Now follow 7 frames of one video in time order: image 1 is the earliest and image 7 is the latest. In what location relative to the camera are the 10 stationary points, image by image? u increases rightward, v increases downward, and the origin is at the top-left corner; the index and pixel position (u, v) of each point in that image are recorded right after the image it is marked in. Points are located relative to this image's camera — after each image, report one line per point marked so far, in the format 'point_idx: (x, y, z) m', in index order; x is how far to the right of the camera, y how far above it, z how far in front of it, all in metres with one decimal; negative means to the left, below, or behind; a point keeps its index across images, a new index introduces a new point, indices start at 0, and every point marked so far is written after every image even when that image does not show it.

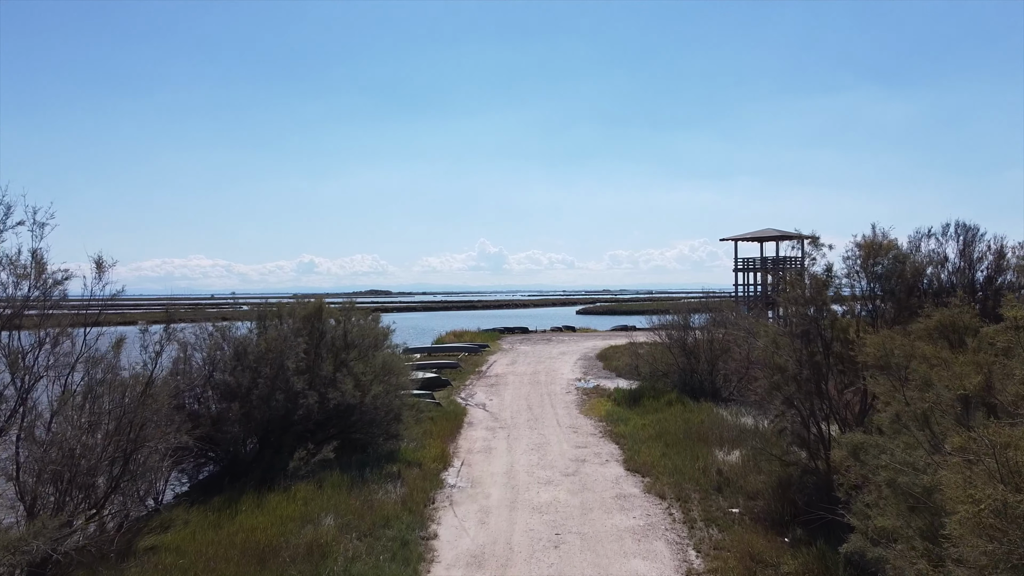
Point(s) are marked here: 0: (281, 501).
0: (-3.3, -3.1, +8.5) m
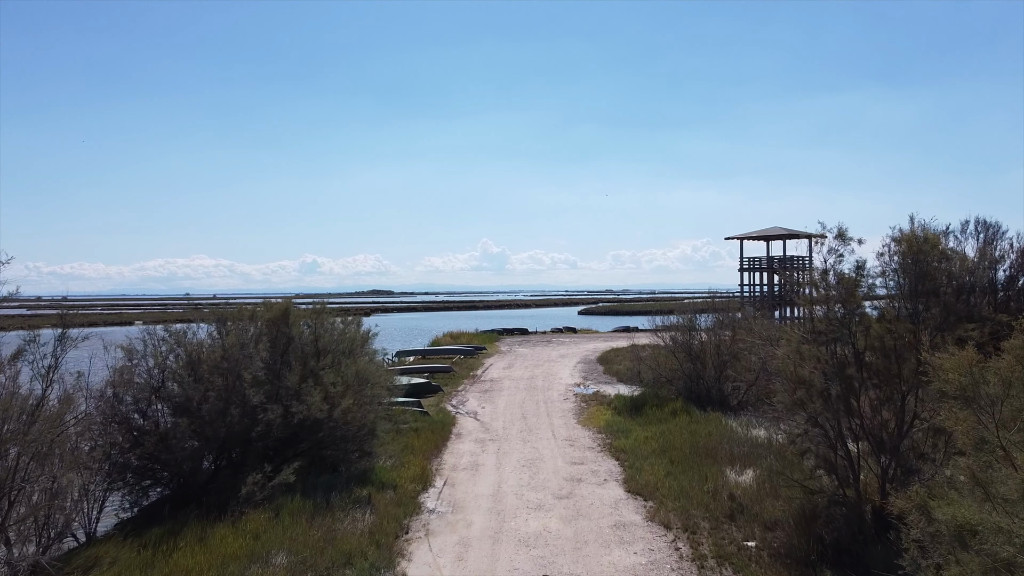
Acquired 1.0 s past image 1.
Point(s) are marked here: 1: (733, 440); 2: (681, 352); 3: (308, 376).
0: (-3.6, -3.1, +7.4) m
1: (+4.5, -3.2, +12.1) m
2: (+4.8, -1.8, +16.7) m
3: (-3.5, -1.5, +10.0) m
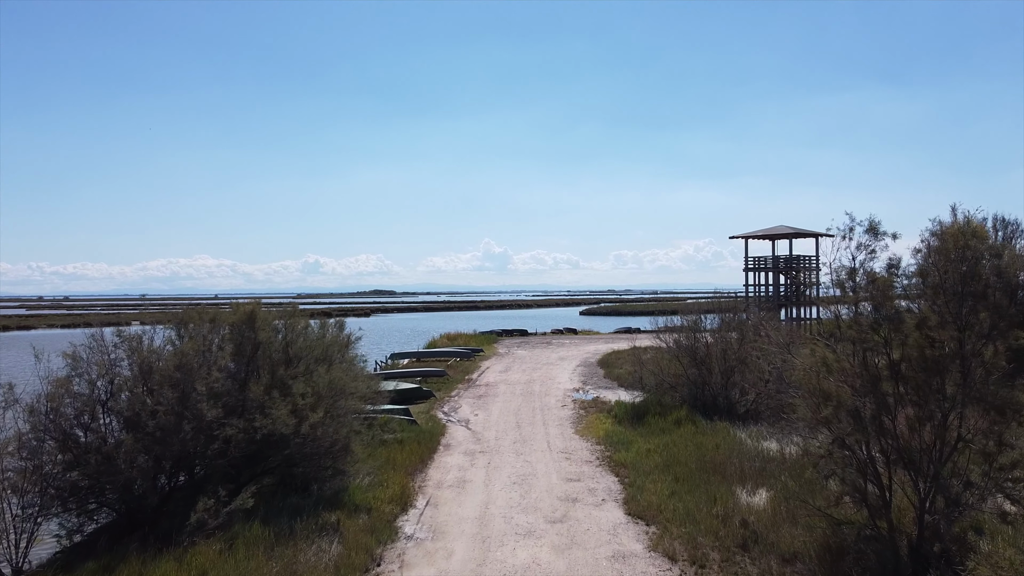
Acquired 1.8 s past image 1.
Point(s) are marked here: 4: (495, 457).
0: (-3.8, -3.1, +6.5) m
1: (+4.4, -3.2, +11.1) m
2: (+4.7, -1.9, +15.7) m
3: (-3.7, -1.5, +9.1) m
4: (-0.4, -3.5, +12.1) m
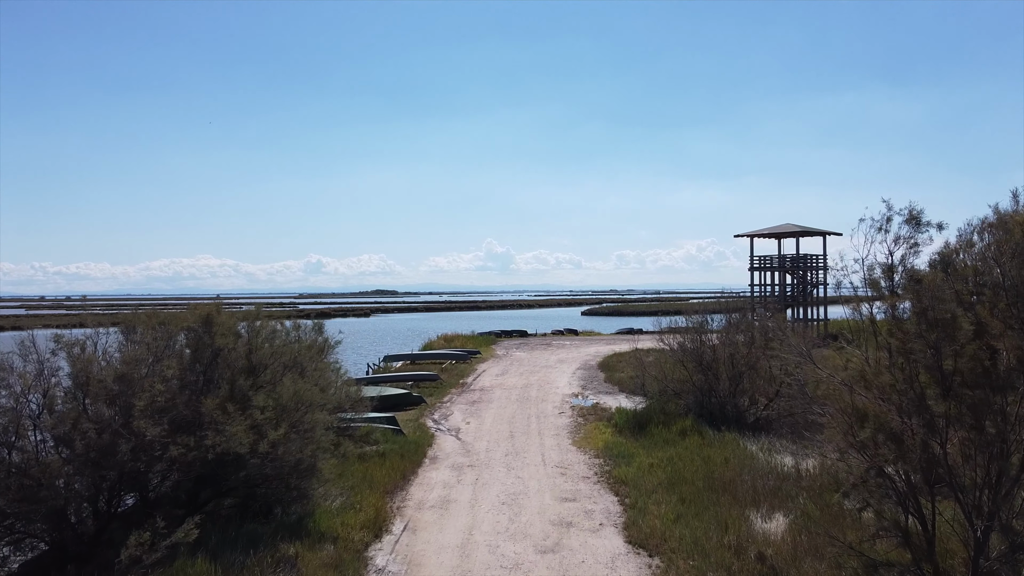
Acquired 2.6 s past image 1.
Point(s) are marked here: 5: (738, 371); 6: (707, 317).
0: (-4.0, -3.1, +5.5) m
1: (+4.2, -3.2, +10.1) m
2: (+4.5, -1.9, +14.7) m
3: (-3.9, -1.5, +8.1) m
4: (-0.5, -3.5, +11.1) m
5: (+5.4, -2.0, +14.0) m
6: (+5.0, -0.7, +15.0) m
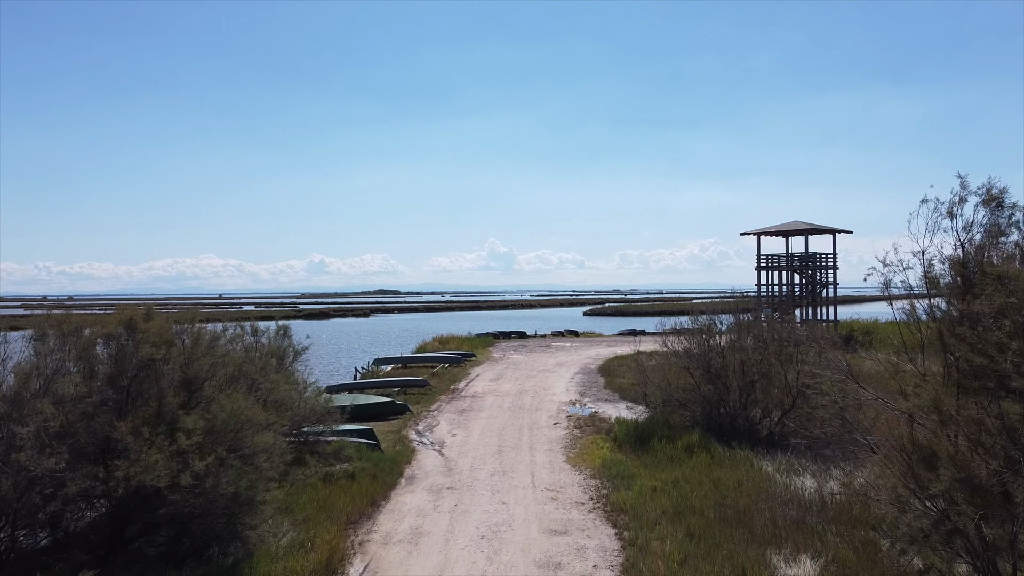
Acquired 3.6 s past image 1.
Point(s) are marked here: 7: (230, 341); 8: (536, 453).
0: (-4.2, -3.1, +4.2) m
1: (+3.9, -3.2, +8.8) m
2: (+4.2, -1.9, +13.4) m
3: (-4.1, -1.5, +6.9) m
4: (-0.8, -3.5, +9.9) m
5: (+5.1, -2.0, +12.7) m
6: (+4.7, -0.7, +13.7) m
7: (-4.3, -0.8, +9.1) m
8: (+0.5, -3.5, +12.5) m
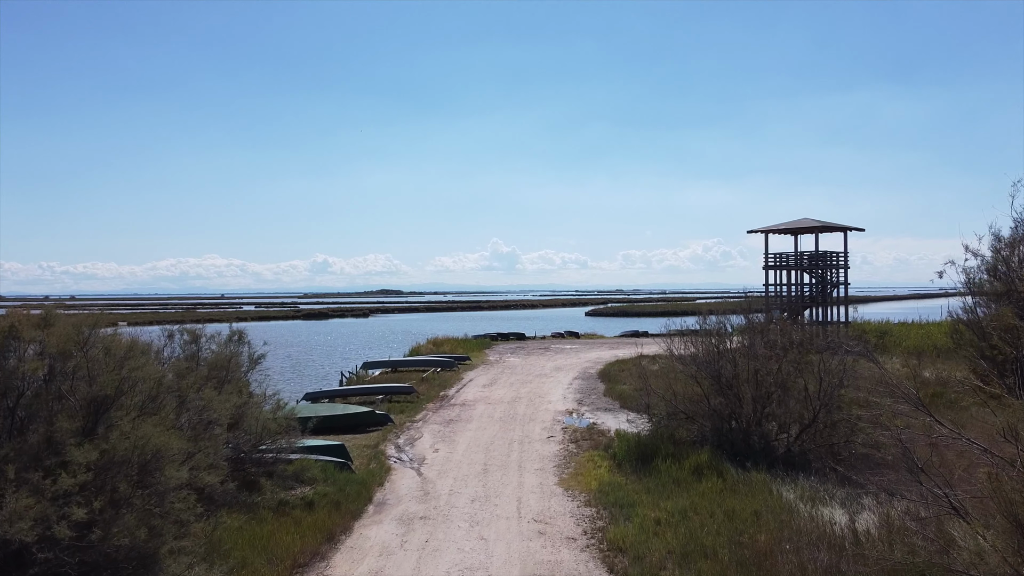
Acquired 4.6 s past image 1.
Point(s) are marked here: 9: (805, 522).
0: (-4.5, -3.1, +2.9) m
1: (+3.6, -3.2, +7.5) m
2: (+4.0, -1.9, +12.0) m
3: (-4.4, -1.5, +5.5) m
4: (-1.1, -3.5, +8.5) m
5: (+4.9, -2.0, +11.3) m
6: (+4.5, -0.7, +12.3) m
7: (-4.6, -0.8, +7.7) m
8: (+0.3, -3.5, +11.1) m
9: (+4.0, -3.2, +8.1) m
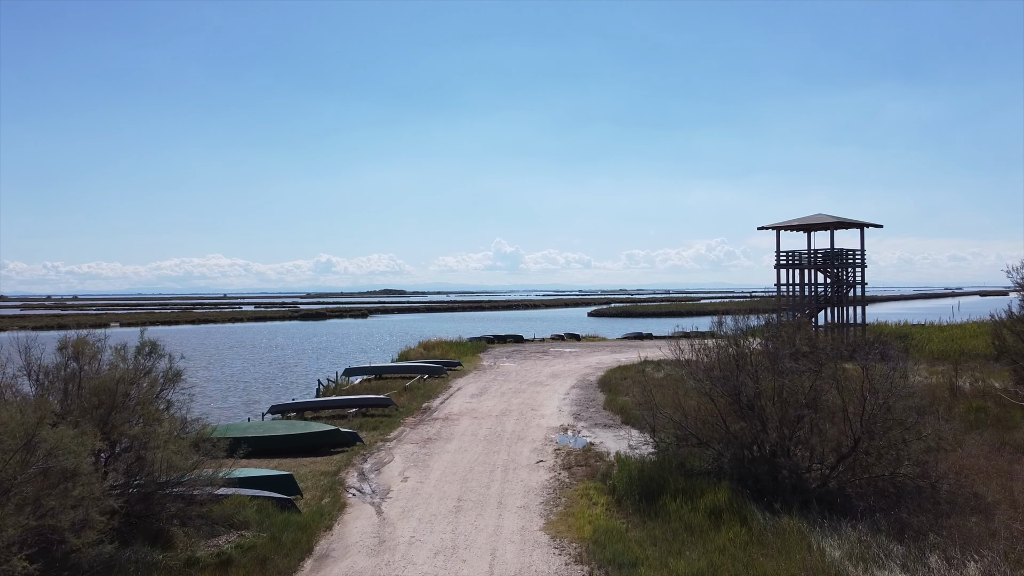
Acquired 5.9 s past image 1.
0: (-4.9, -3.1, +1.1) m
1: (+3.3, -3.2, +5.5) m
2: (+3.7, -1.9, +10.1) m
3: (-4.8, -1.5, +3.7) m
4: (-1.4, -3.5, +6.7) m
5: (+4.5, -2.0, +9.4) m
6: (+4.1, -0.8, +10.4) m
7: (-4.9, -0.8, +5.9) m
8: (-0.1, -3.5, +9.2) m
9: (+3.7, -3.2, +6.2) m
